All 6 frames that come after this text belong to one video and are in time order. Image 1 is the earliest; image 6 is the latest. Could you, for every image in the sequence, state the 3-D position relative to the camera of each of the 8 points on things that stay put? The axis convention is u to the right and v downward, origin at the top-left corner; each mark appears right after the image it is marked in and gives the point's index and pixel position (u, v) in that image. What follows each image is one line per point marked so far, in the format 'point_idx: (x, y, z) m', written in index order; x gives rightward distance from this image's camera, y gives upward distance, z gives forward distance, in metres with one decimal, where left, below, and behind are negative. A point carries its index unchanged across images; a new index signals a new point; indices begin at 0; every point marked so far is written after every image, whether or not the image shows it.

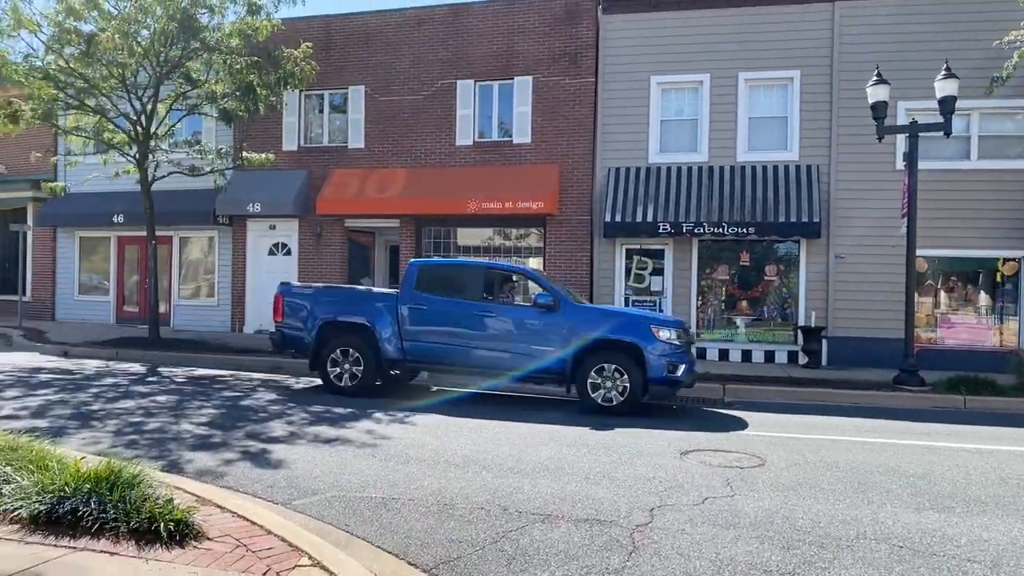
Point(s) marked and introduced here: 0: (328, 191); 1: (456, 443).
0: (-3.9, +2.0, +16.8) m
1: (-0.5, -1.4, +7.5) m
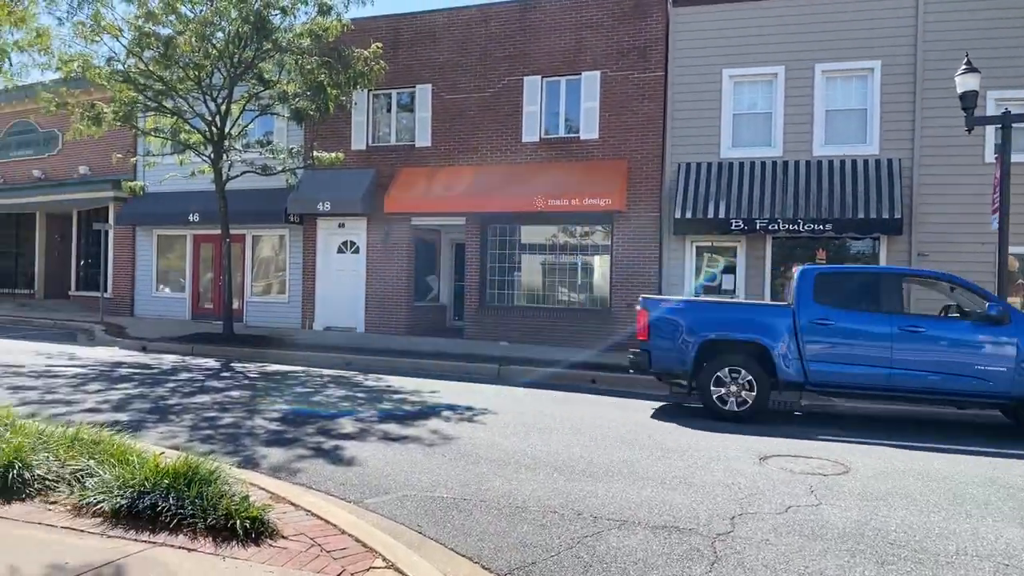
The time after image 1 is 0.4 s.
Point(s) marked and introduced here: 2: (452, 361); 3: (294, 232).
0: (-2.5, +2.1, +16.9) m
1: (+0.1, -1.4, +7.4) m
2: (-1.0, -1.2, +13.7) m
3: (-5.1, +1.3, +18.8) m
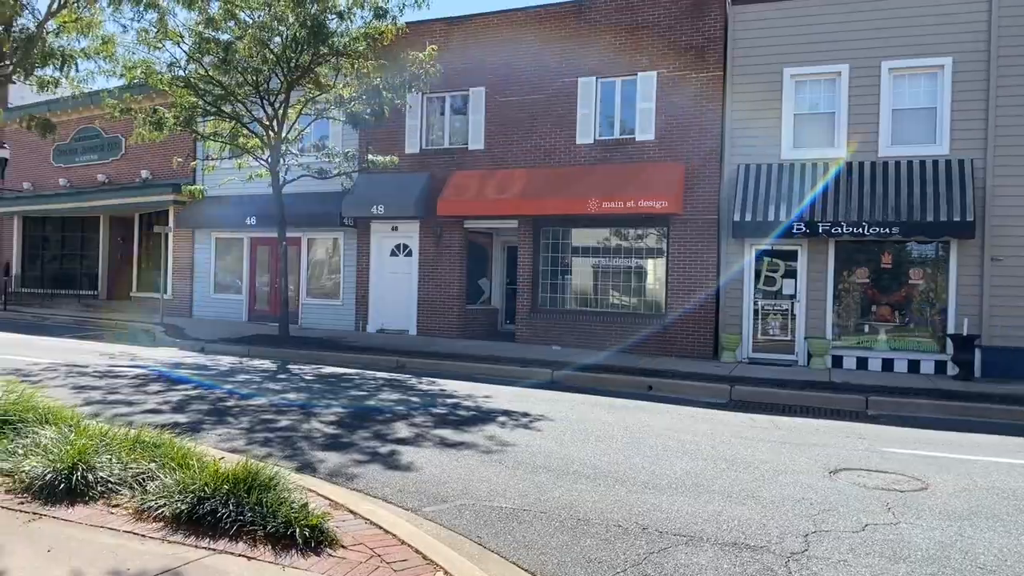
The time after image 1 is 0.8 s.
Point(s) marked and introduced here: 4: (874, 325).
0: (-1.3, +2.0, +16.9) m
1: (+0.7, -1.5, +7.2) m
2: (-0.1, -1.3, +13.6) m
3: (-3.9, +1.3, +18.9) m
4: (+6.5, -0.7, +14.4) m
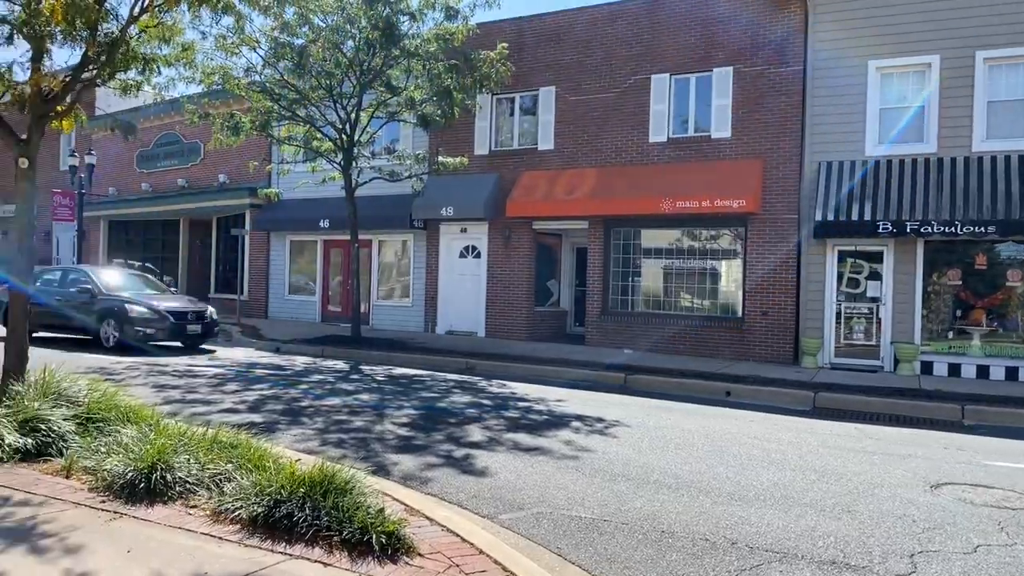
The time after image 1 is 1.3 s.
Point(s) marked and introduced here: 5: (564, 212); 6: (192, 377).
0: (+0.1, +2.0, +16.8) m
1: (+1.3, -1.5, +7.0) m
2: (+1.1, -1.3, +13.3) m
3: (-2.2, +1.2, +19.0) m
4: (+7.7, -0.7, +13.7) m
5: (+1.0, +1.5, +16.0) m
6: (-4.4, -1.2, +11.0) m
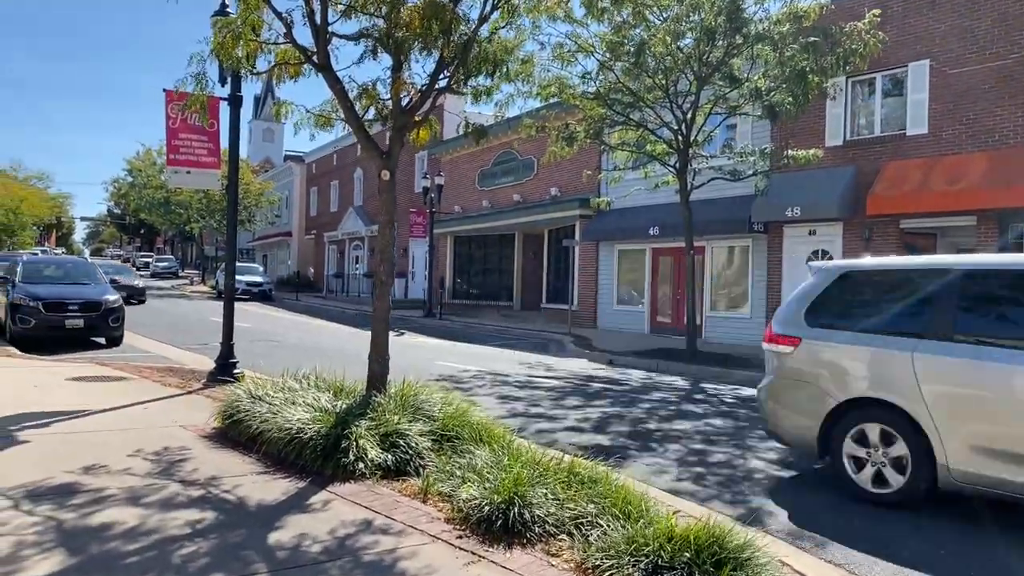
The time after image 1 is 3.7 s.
0: (+6.6, +1.8, +14.4) m
1: (+4.0, -1.5, +4.9) m
2: (+6.2, -1.4, +10.9) m
3: (+5.3, +1.0, +17.4) m
4: (+12.5, -0.8, +8.7) m
5: (+7.2, +1.4, +13.4) m
6: (+0.3, -1.3, +10.8) m
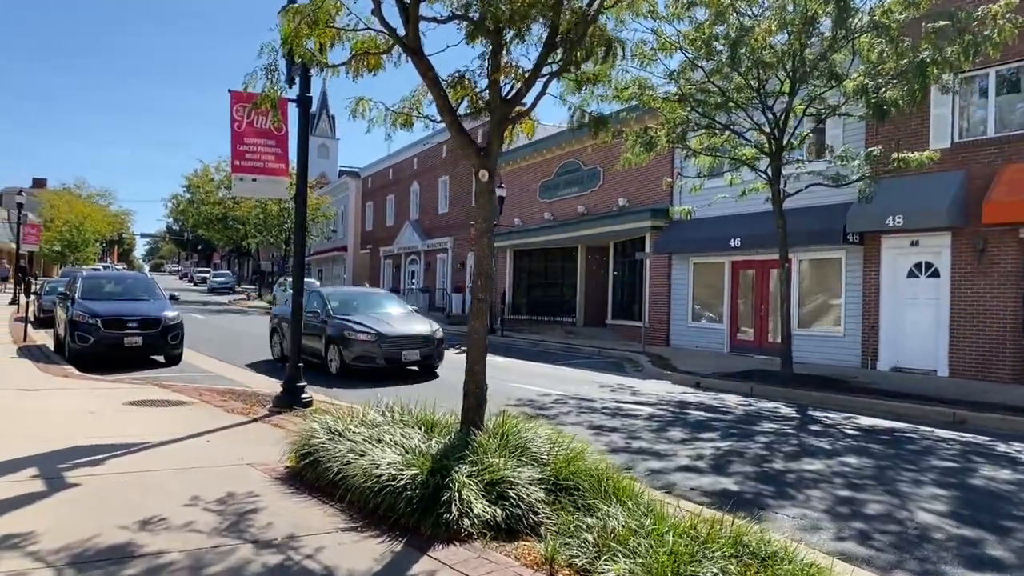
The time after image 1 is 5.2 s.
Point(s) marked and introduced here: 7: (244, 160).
0: (+7.9, +1.5, +13.1) m
1: (+4.7, -1.6, +3.6) m
2: (+7.3, -1.6, +9.4) m
3: (+6.8, +0.7, +16.1) m
4: (+13.4, -1.0, +6.9) m
5: (+8.4, +1.1, +12.0) m
6: (+1.4, -1.6, +9.7) m
7: (-2.9, +1.4, +8.8) m
